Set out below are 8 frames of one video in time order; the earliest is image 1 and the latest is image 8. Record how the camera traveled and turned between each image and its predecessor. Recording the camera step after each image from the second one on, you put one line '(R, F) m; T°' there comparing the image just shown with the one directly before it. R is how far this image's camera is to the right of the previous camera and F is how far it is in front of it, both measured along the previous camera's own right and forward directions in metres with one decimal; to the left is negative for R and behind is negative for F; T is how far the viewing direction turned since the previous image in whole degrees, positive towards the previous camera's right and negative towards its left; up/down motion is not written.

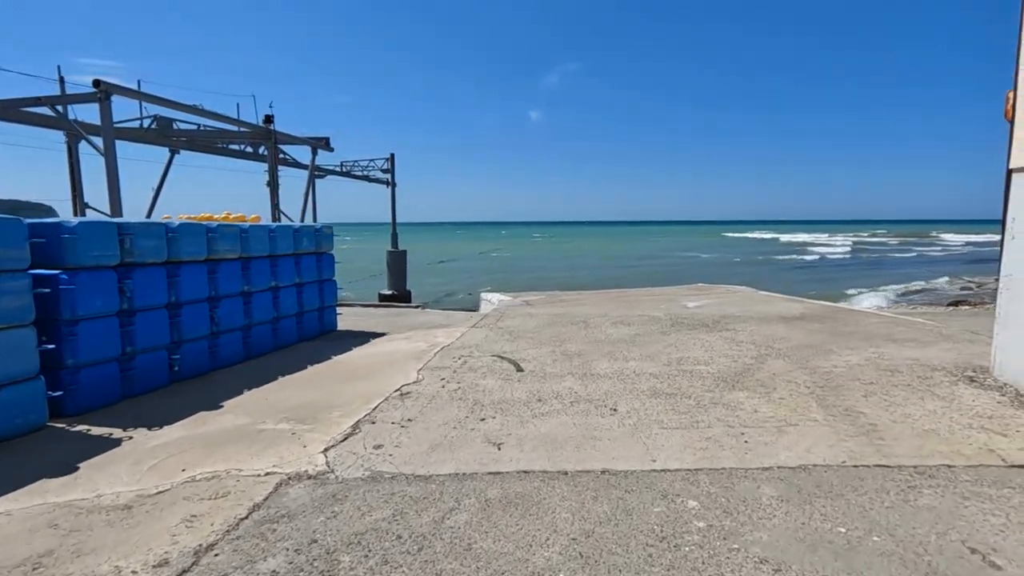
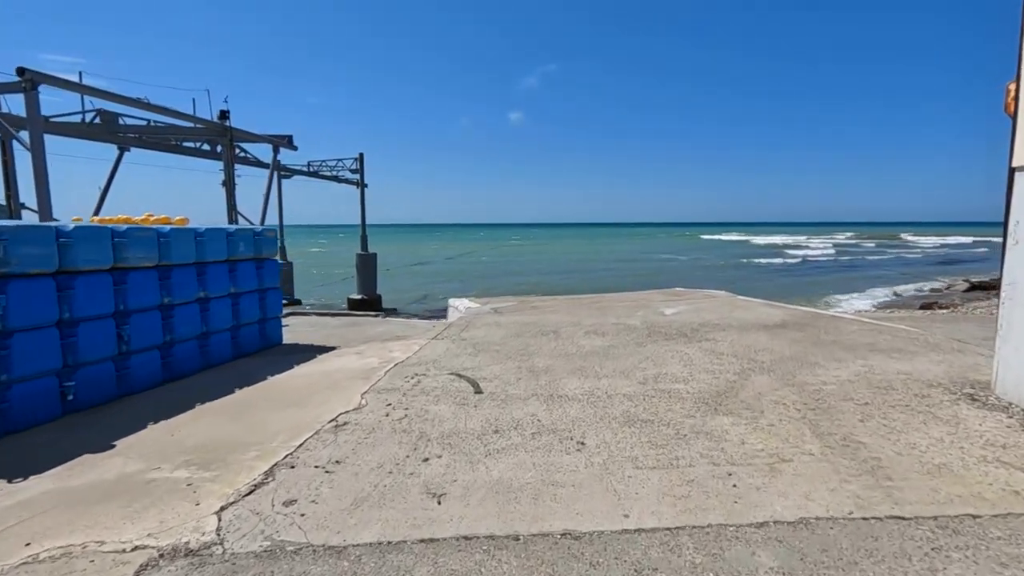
(+0.2, +0.7) m; +2°
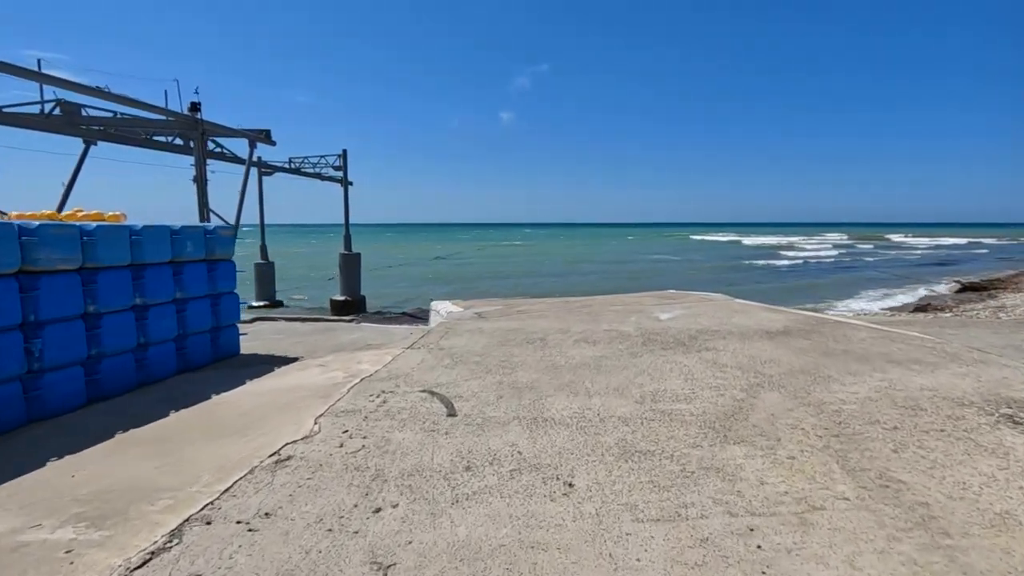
(+0.1, +0.7) m; +1°
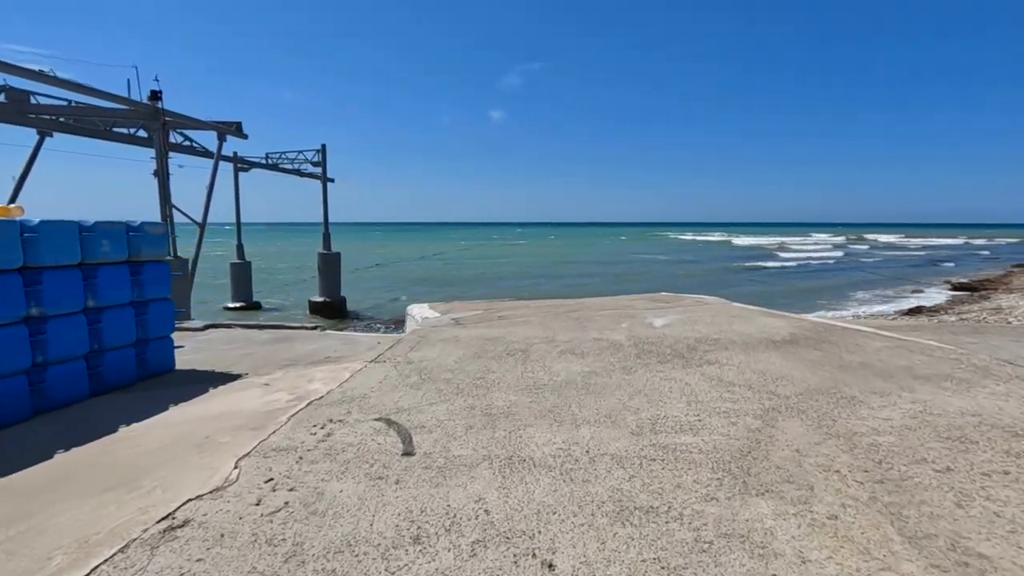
(+0.1, +0.8) m; +1°
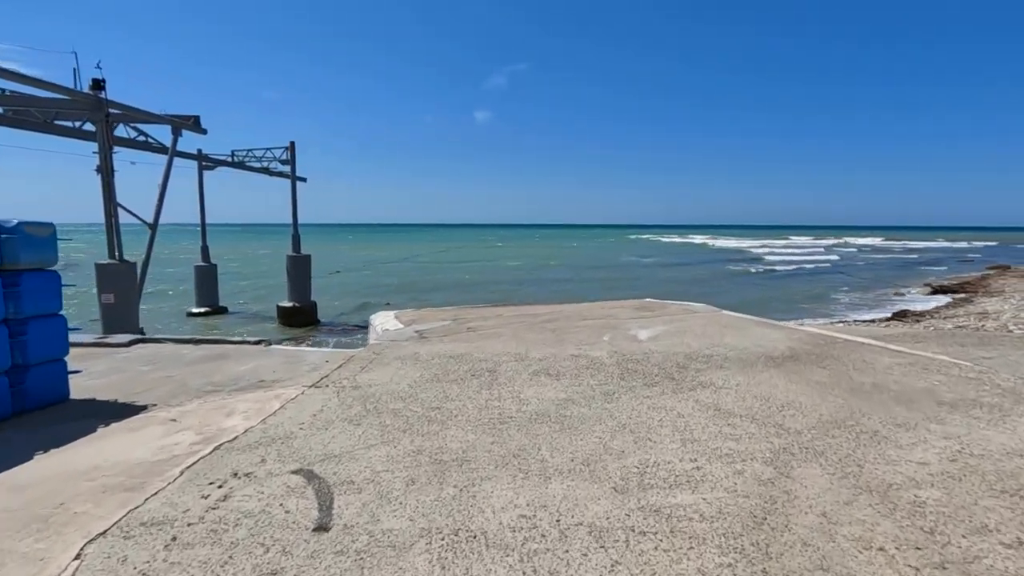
(+0.2, +0.9) m; +2°
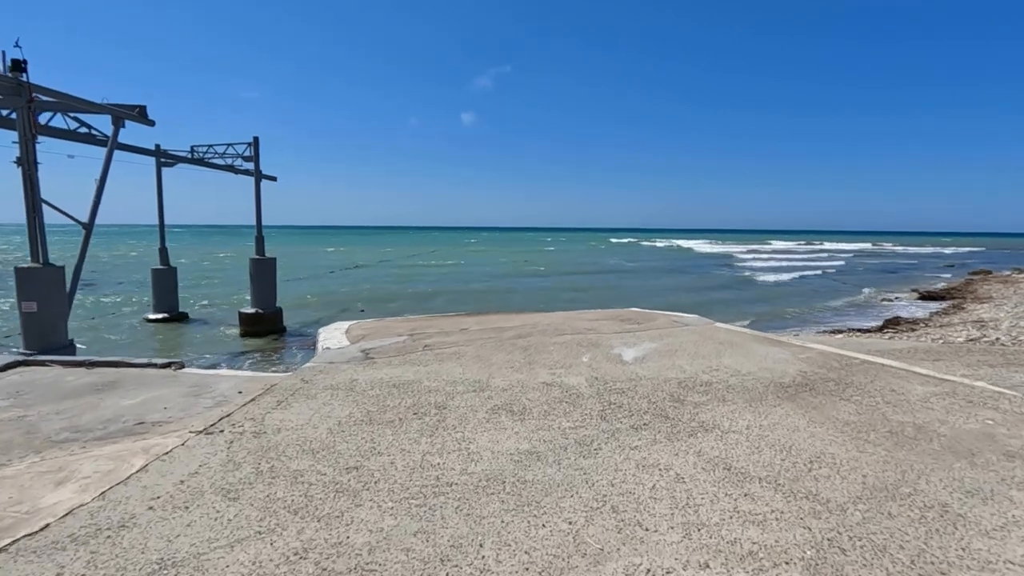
(+0.3, +1.2) m; +2°
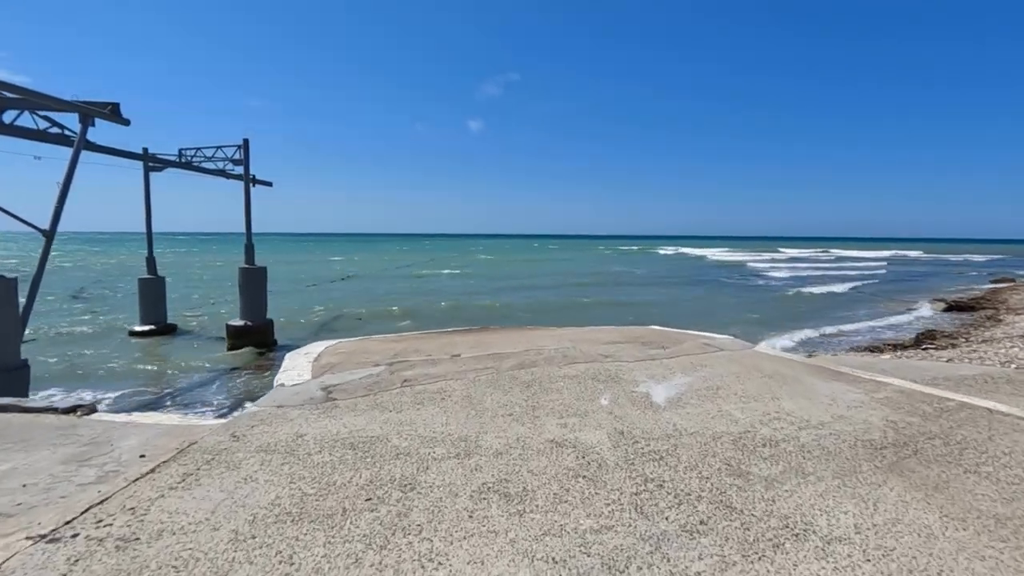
(+0.1, +1.4) m; -1°
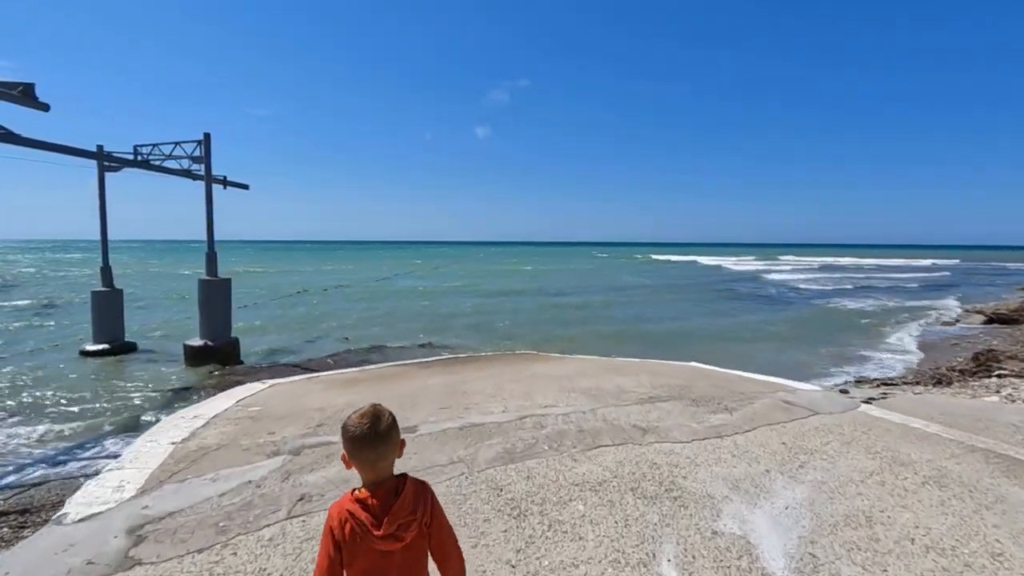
(+0.1, +2.6) m; 0°
